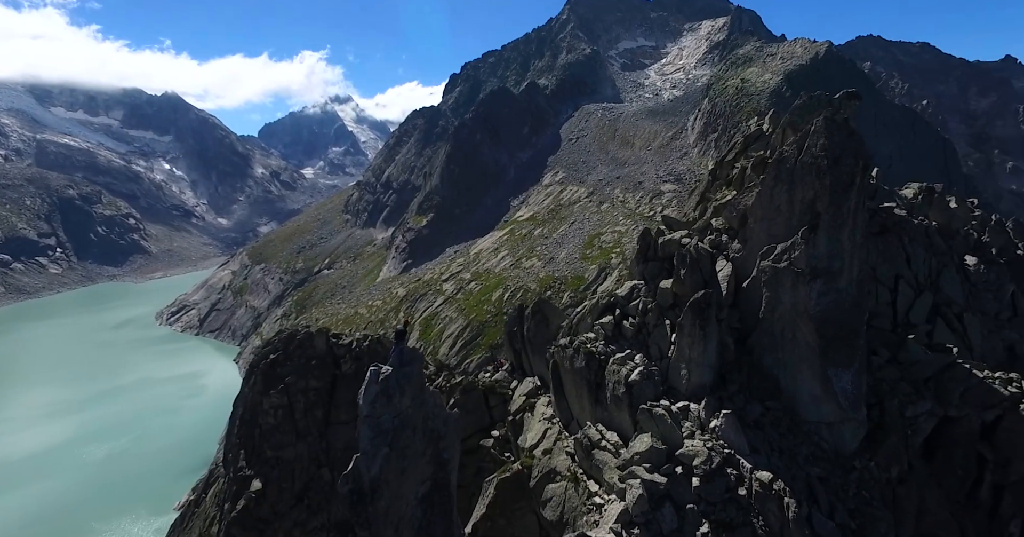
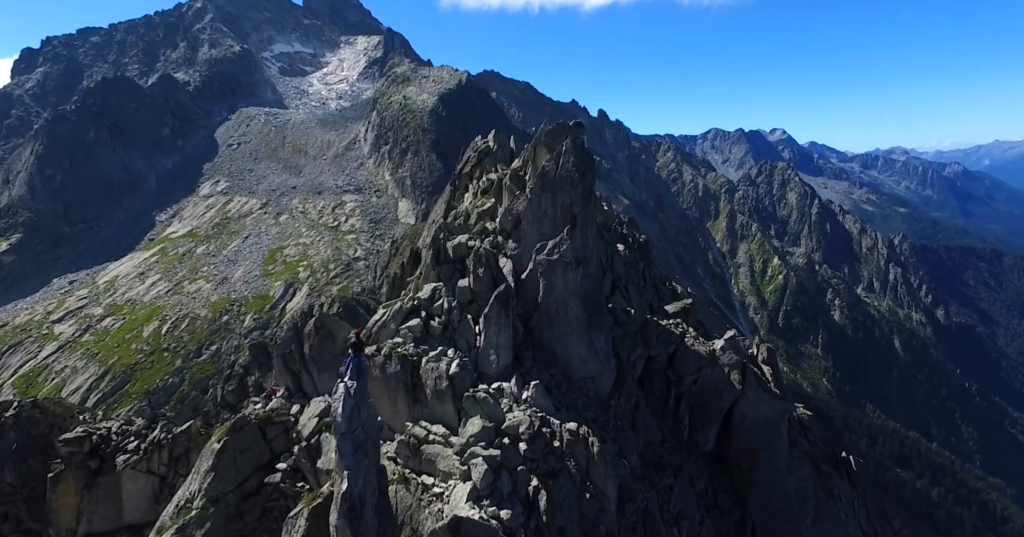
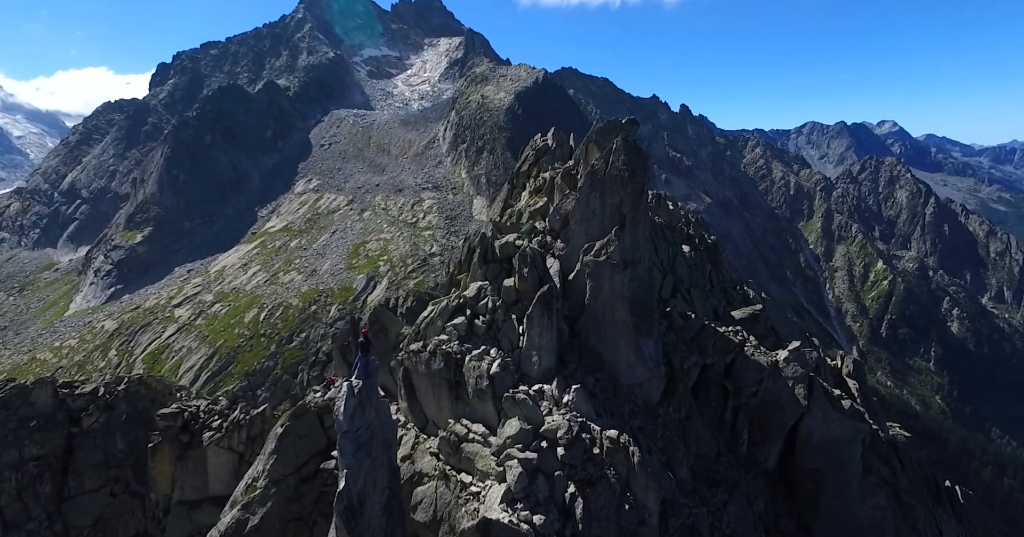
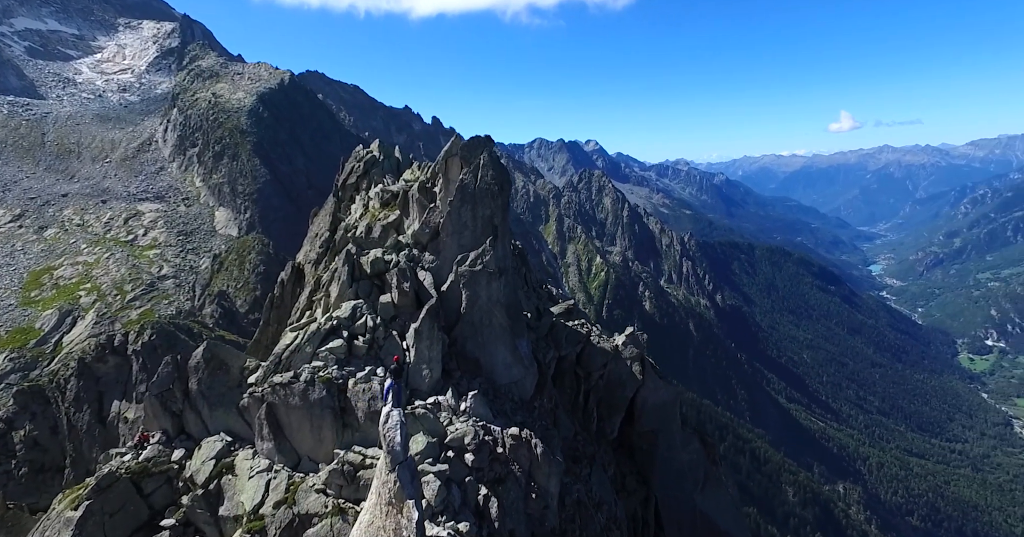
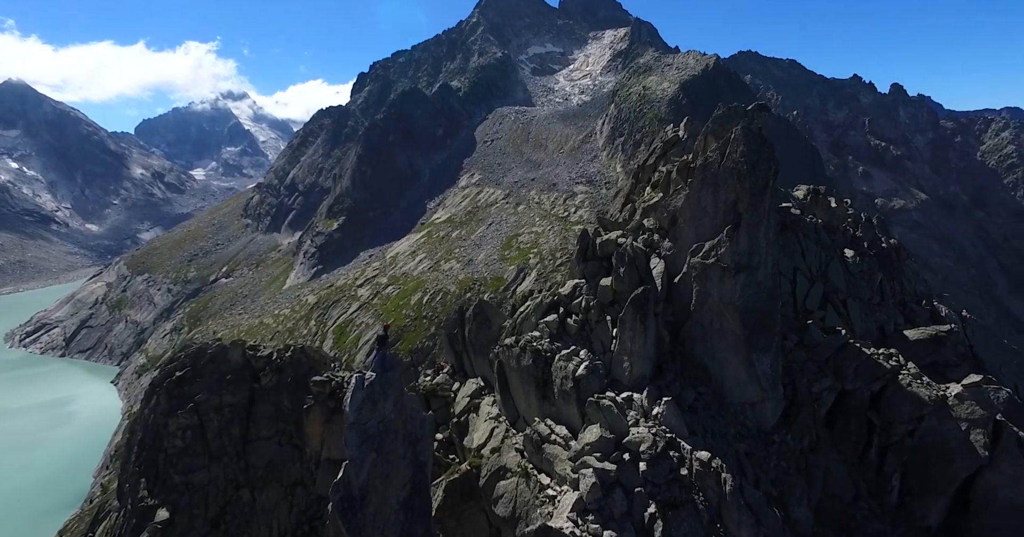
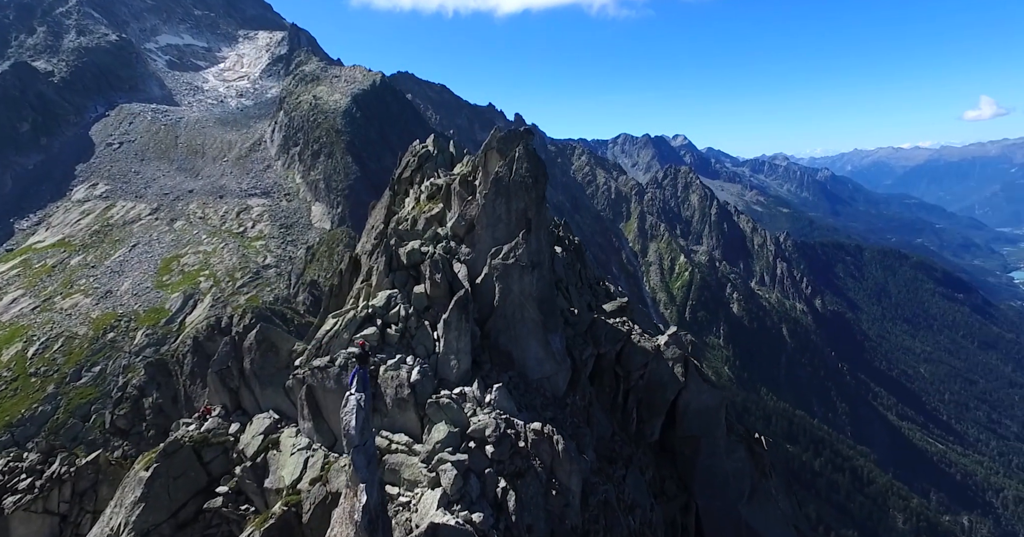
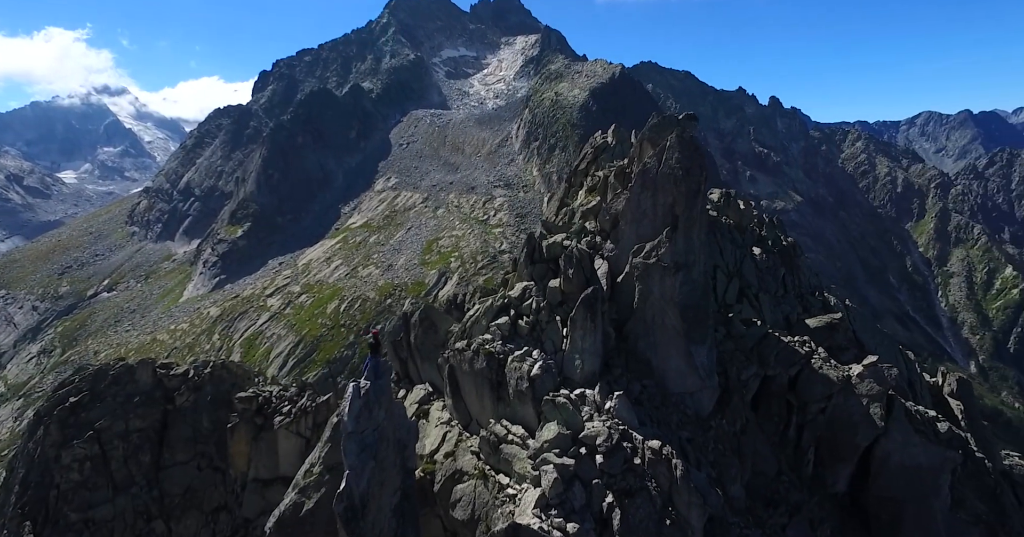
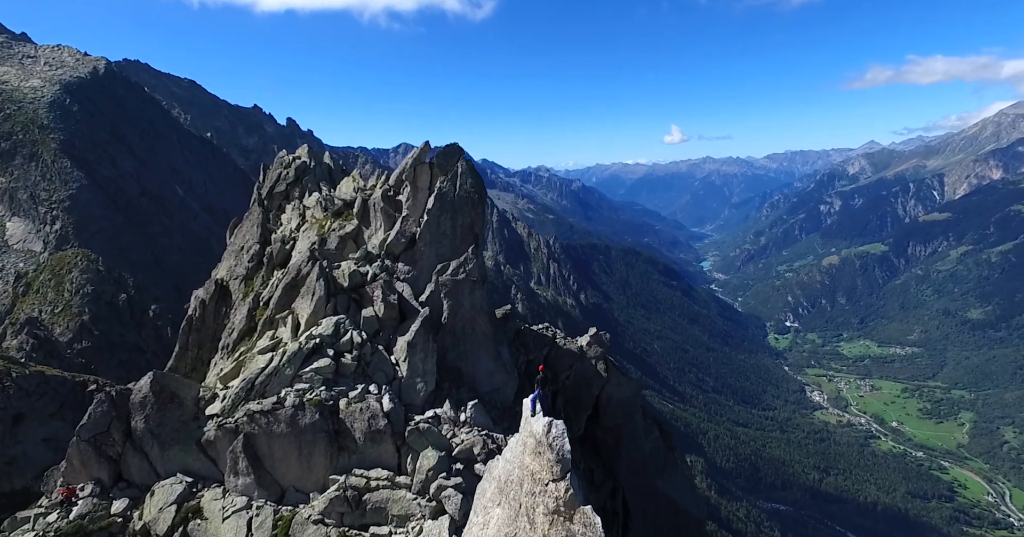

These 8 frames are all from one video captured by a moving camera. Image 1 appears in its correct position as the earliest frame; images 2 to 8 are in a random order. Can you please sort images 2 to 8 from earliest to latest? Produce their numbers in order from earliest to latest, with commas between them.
5, 7, 3, 2, 6, 4, 8
